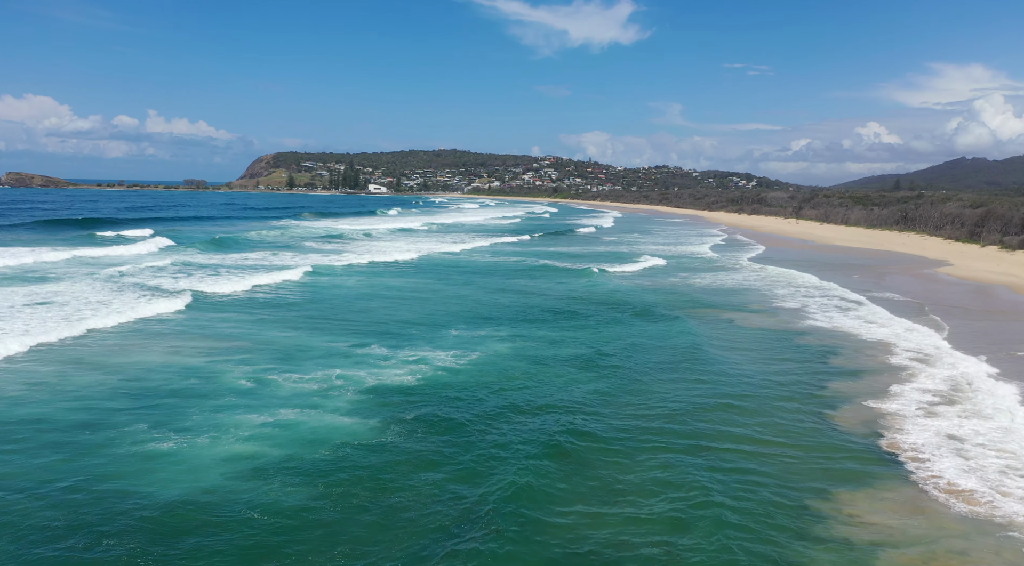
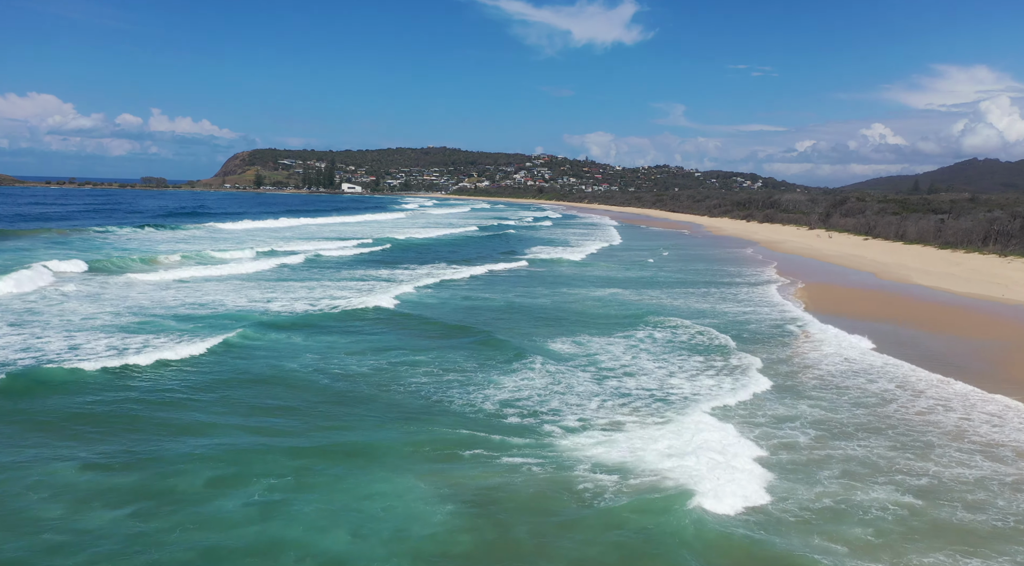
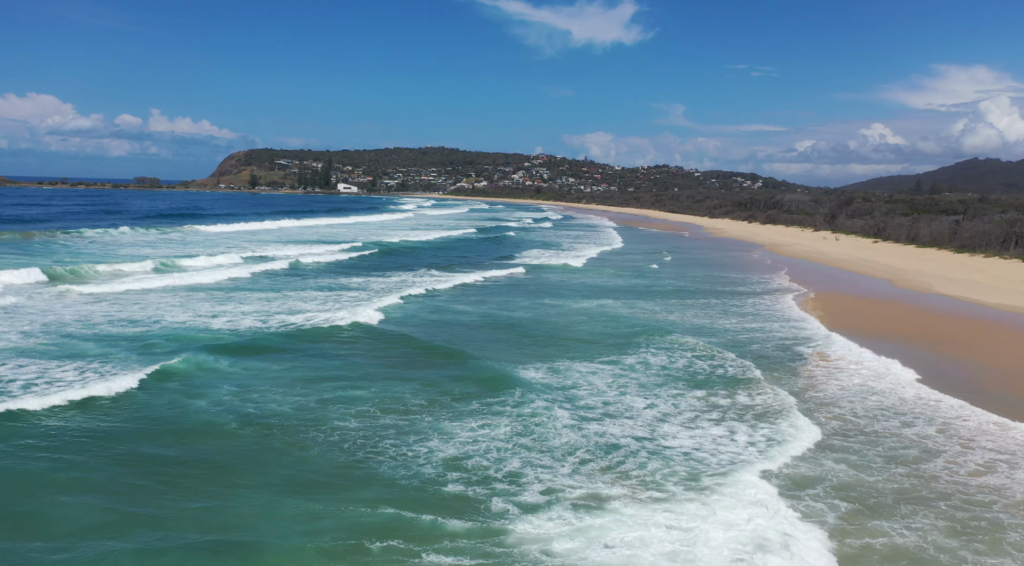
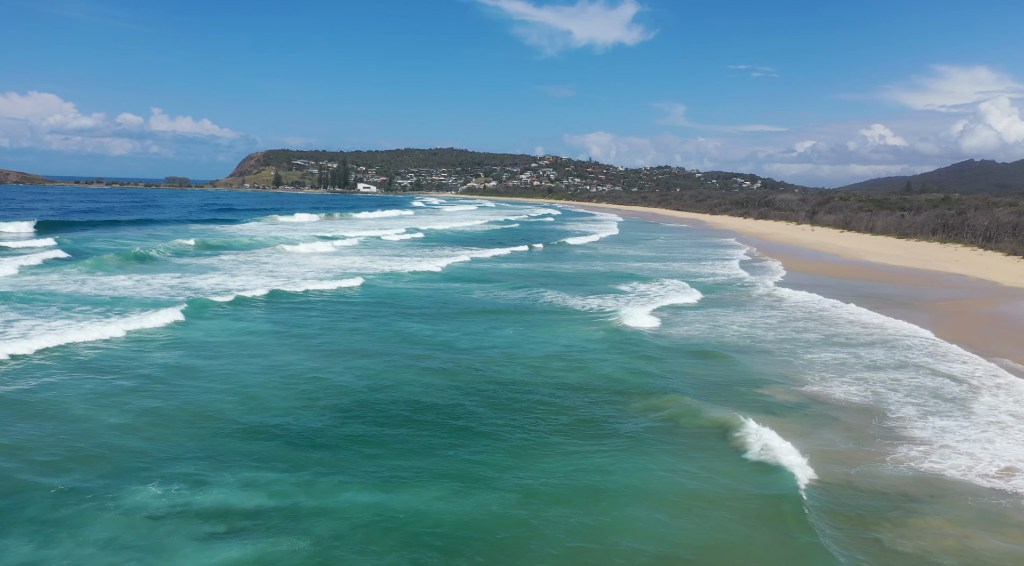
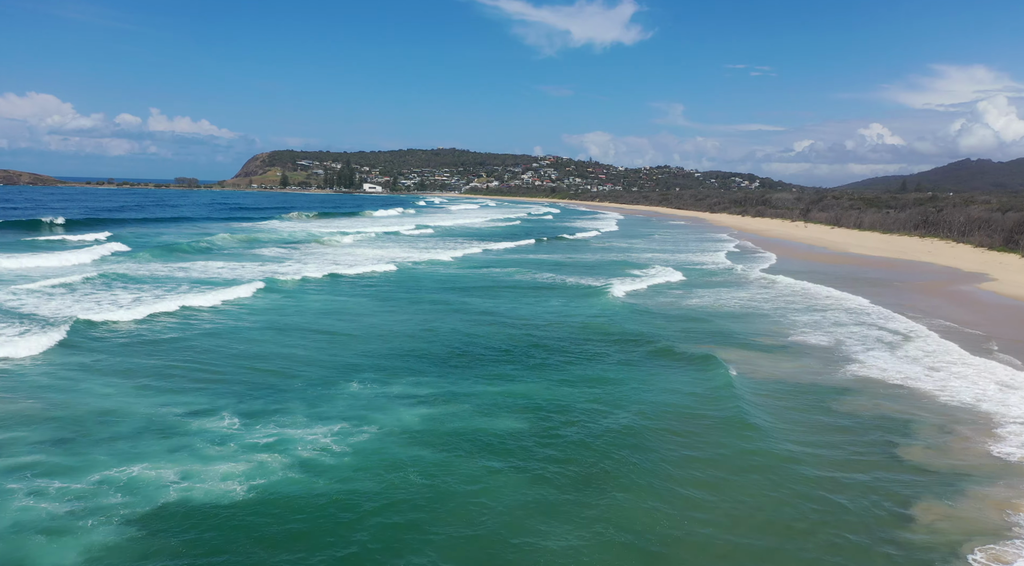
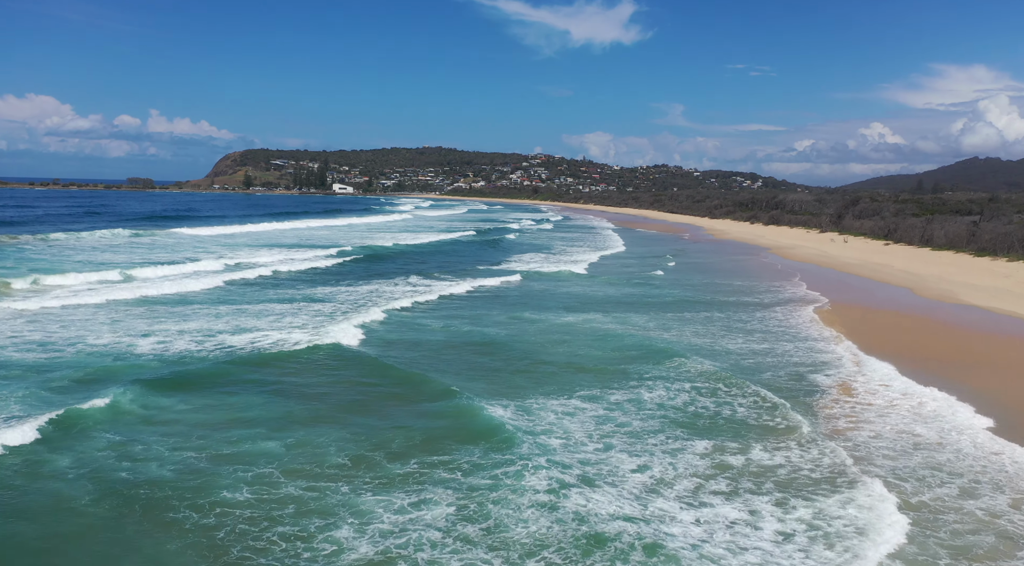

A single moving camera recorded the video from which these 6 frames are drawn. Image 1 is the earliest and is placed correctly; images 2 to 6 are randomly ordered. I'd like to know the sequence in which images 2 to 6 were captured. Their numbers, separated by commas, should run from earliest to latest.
5, 4, 2, 3, 6
